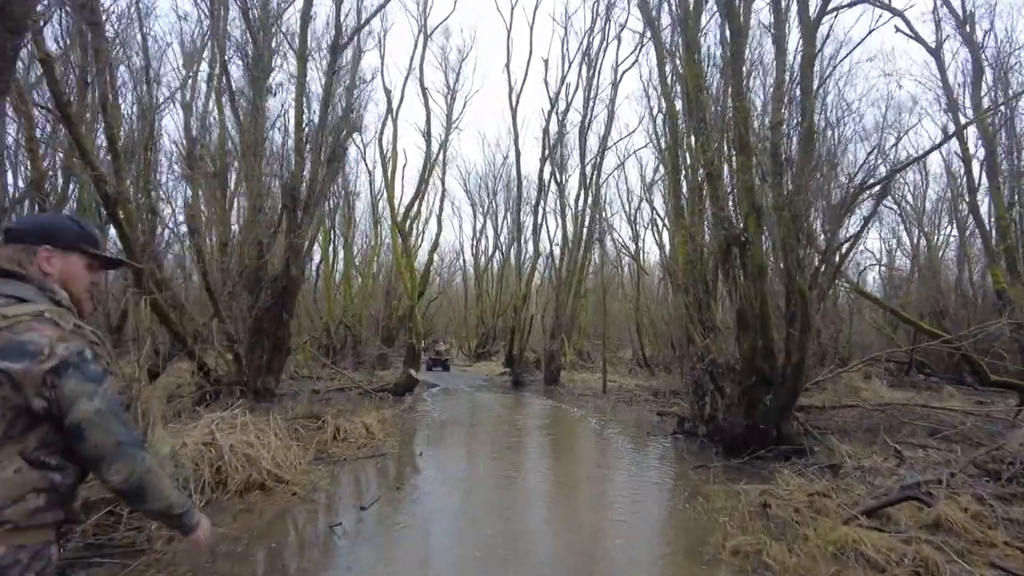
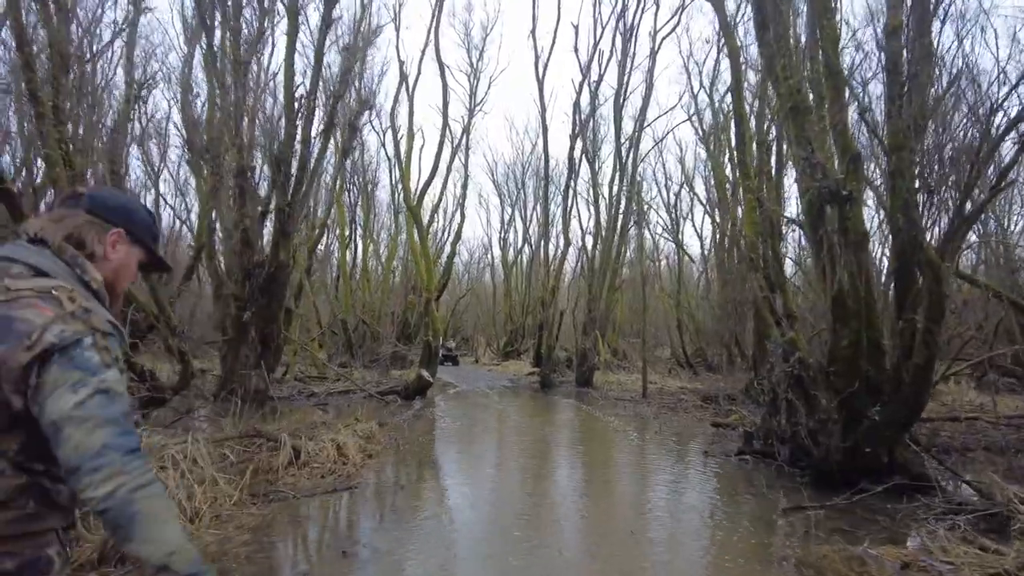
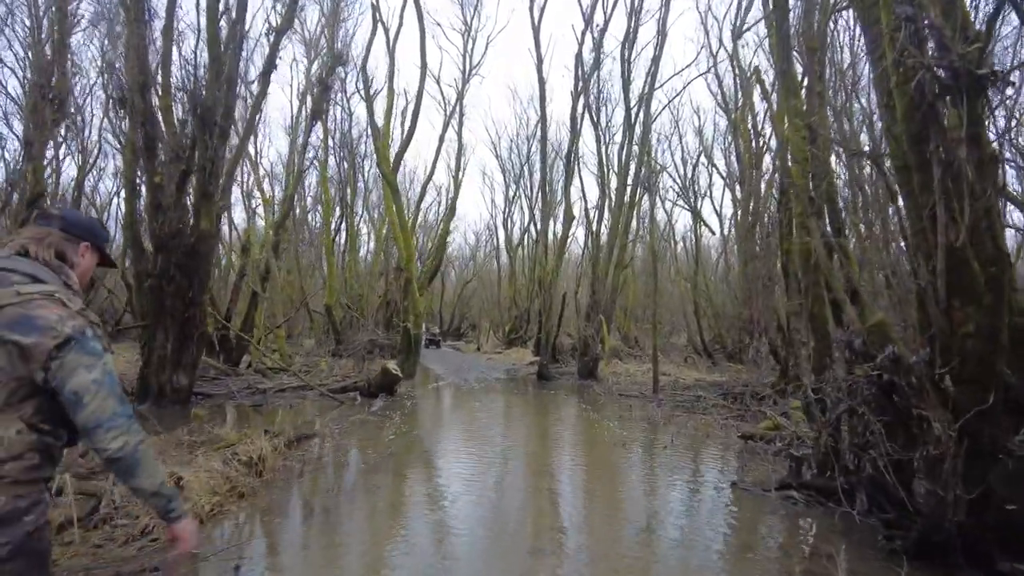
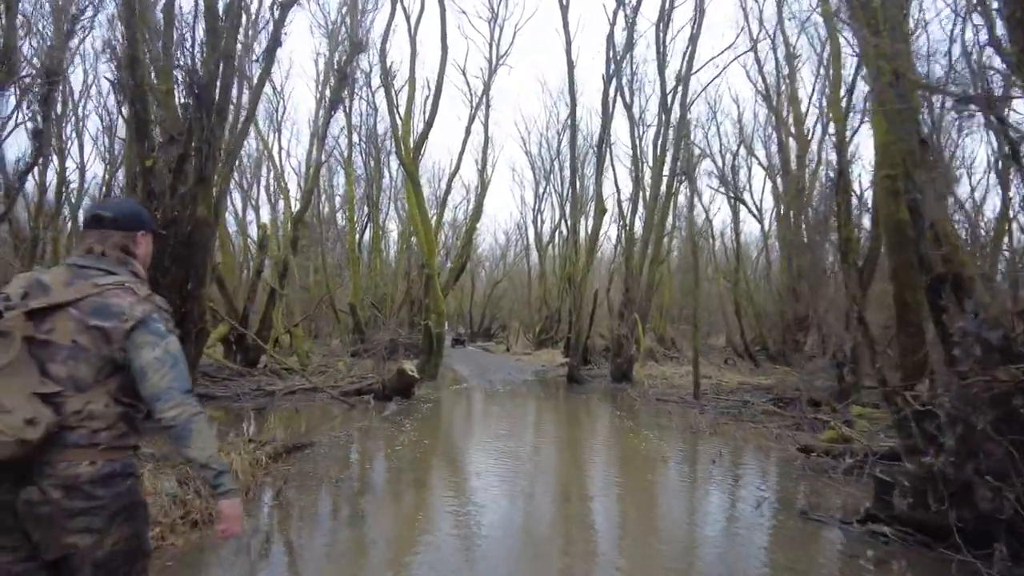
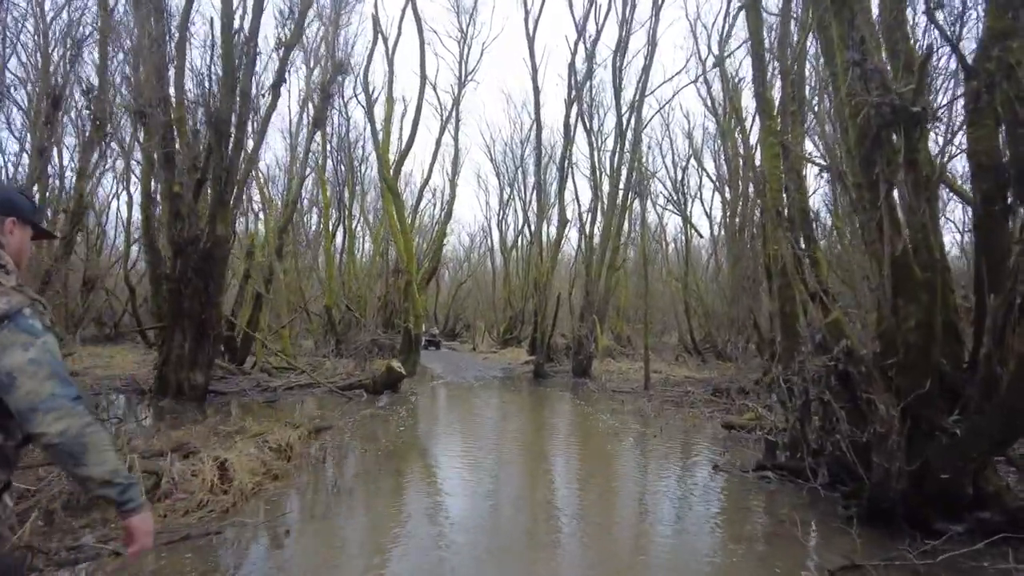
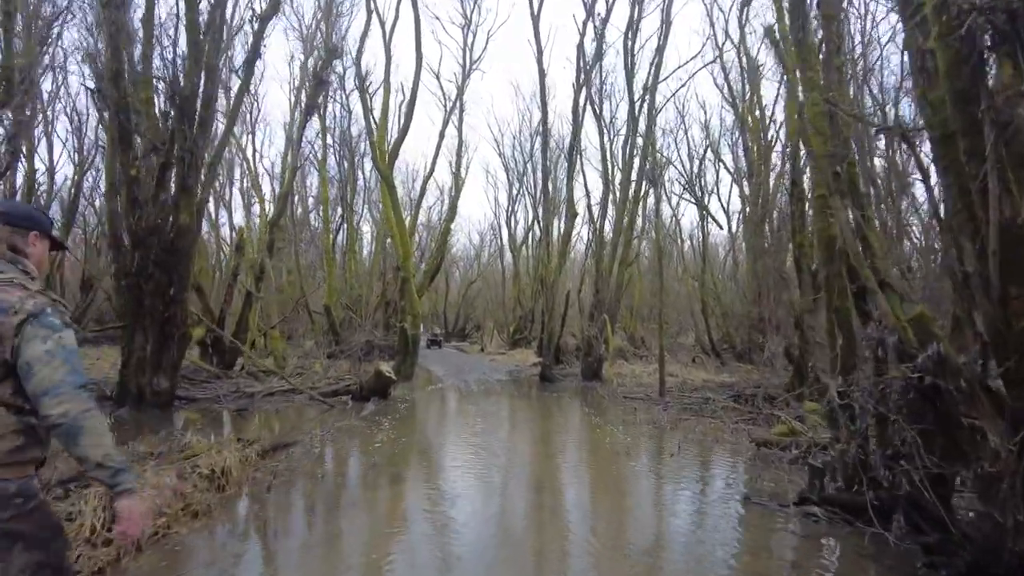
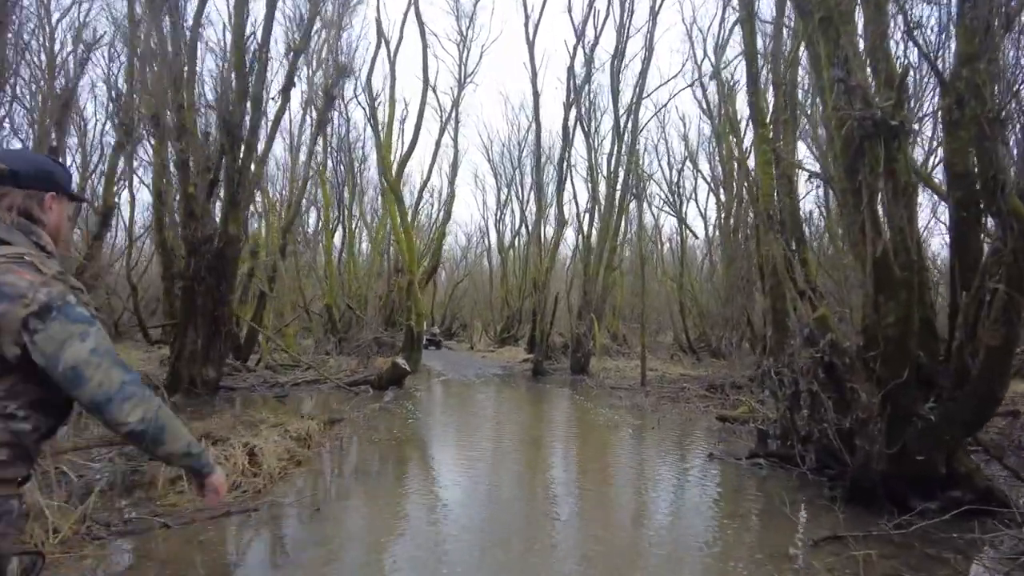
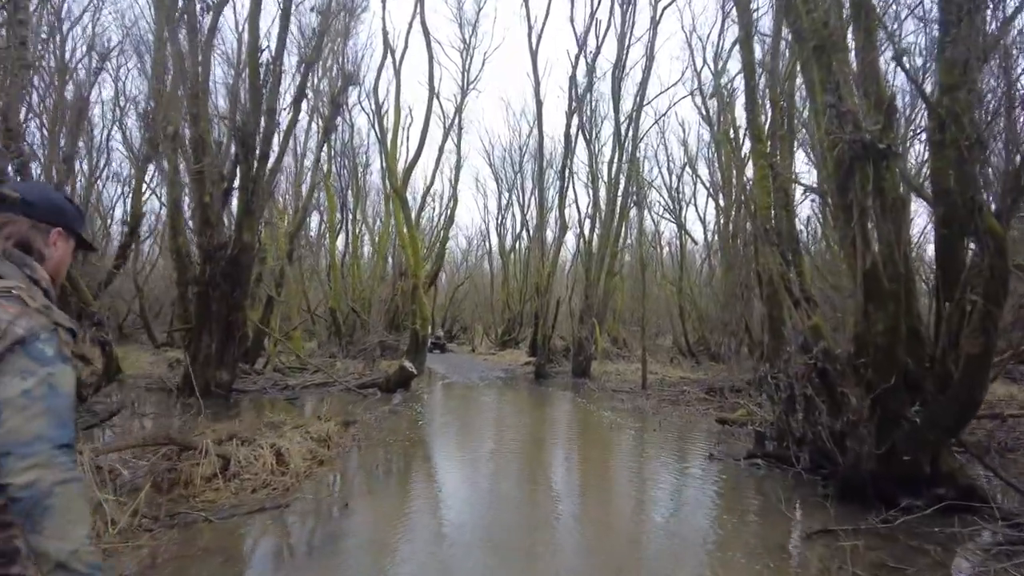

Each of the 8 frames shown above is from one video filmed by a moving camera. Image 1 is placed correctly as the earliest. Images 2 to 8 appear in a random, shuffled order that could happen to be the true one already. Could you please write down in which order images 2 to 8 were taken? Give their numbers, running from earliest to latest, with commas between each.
2, 8, 7, 5, 3, 6, 4
